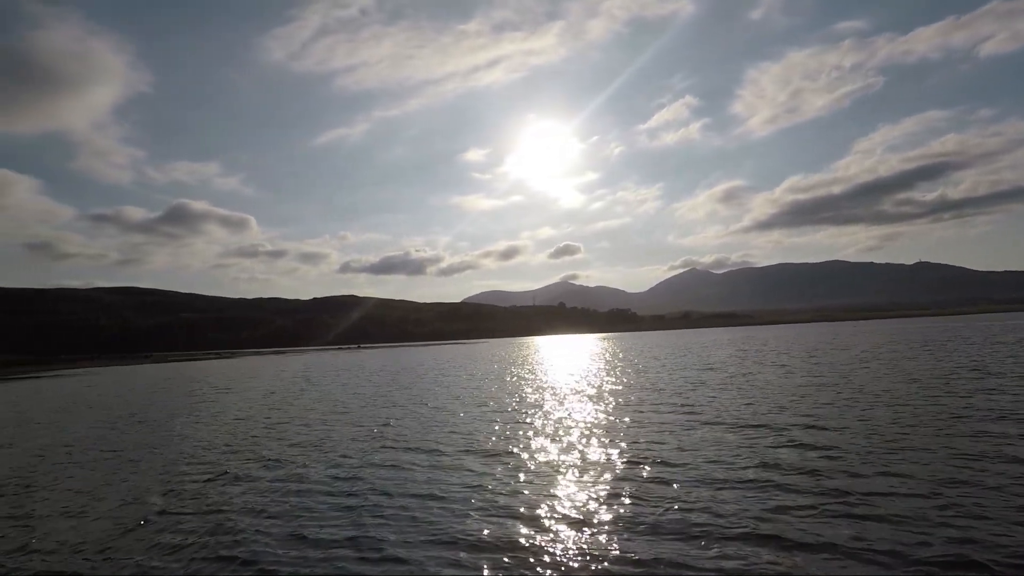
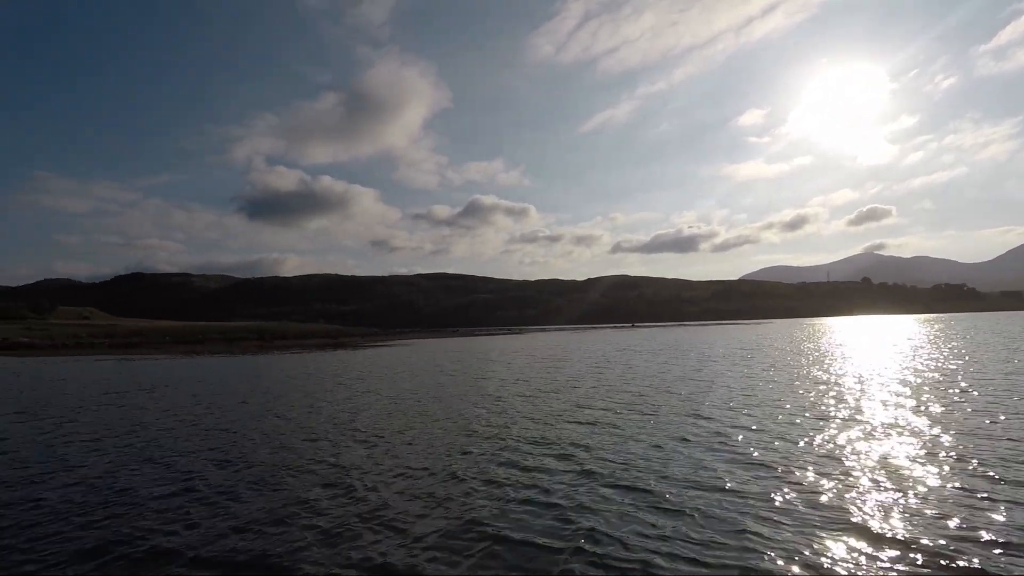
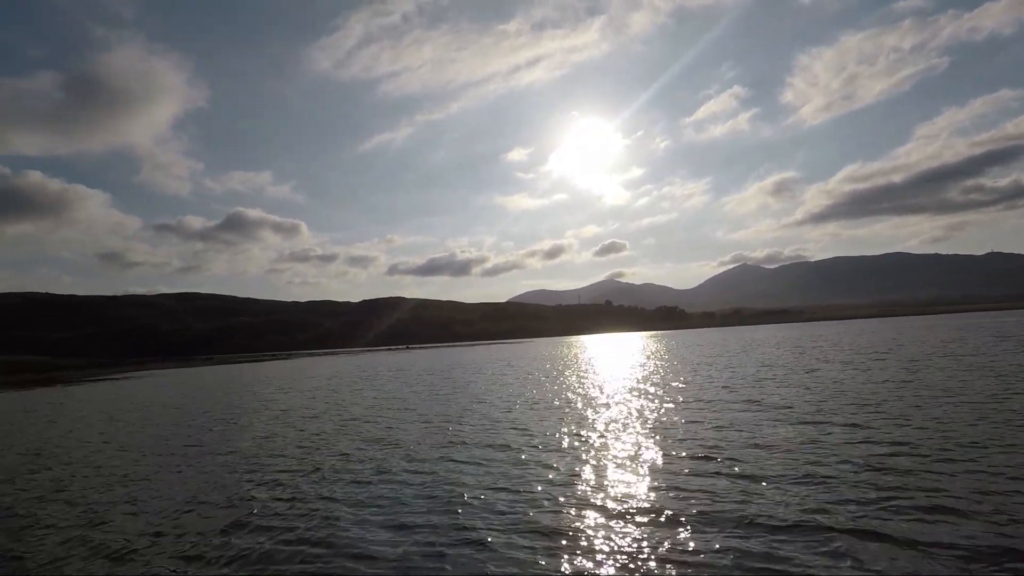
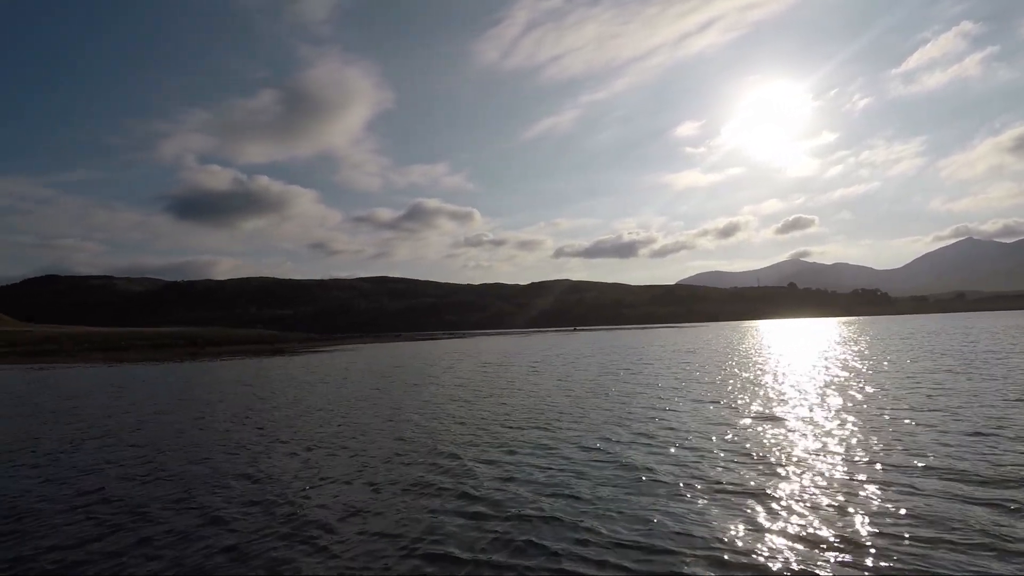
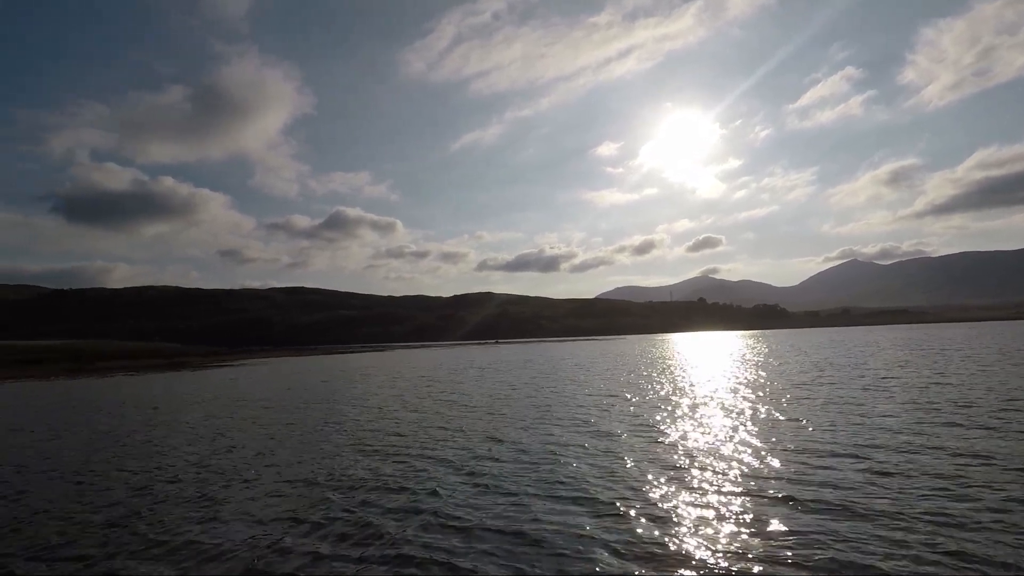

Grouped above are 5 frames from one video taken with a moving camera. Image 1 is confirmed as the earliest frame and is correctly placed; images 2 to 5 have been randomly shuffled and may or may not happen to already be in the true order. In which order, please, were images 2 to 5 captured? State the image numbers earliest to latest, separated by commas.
3, 5, 4, 2
